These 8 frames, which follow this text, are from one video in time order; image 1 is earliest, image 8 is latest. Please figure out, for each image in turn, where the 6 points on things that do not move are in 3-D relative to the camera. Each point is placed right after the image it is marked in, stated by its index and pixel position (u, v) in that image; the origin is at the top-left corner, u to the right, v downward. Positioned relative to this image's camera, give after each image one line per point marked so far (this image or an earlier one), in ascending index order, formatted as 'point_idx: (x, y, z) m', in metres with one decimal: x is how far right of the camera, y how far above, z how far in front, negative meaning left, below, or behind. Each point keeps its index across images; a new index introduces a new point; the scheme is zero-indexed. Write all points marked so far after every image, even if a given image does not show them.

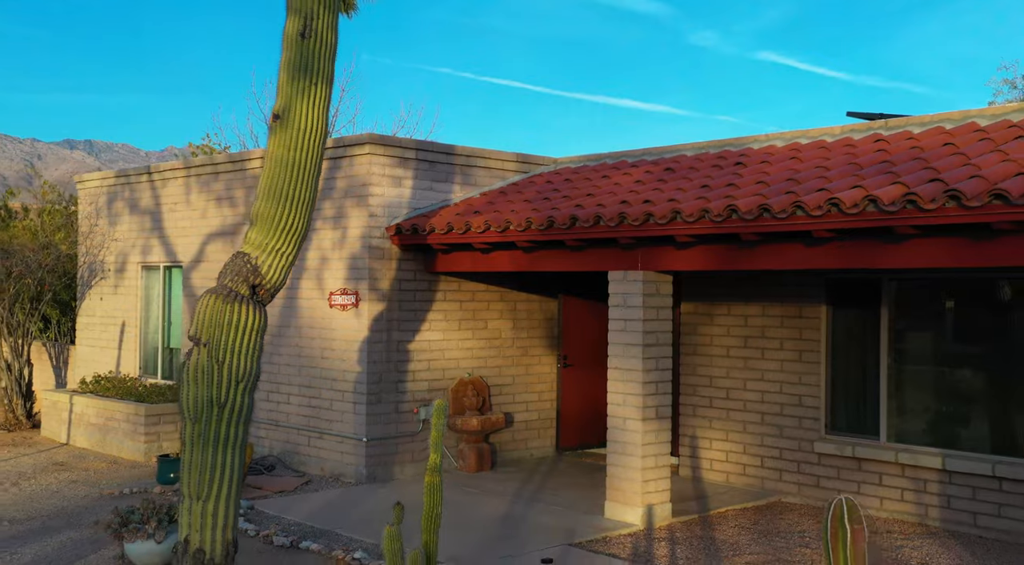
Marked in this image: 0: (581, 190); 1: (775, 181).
0: (+0.7, +1.0, +9.1) m
1: (+2.2, +0.8, +7.3) m
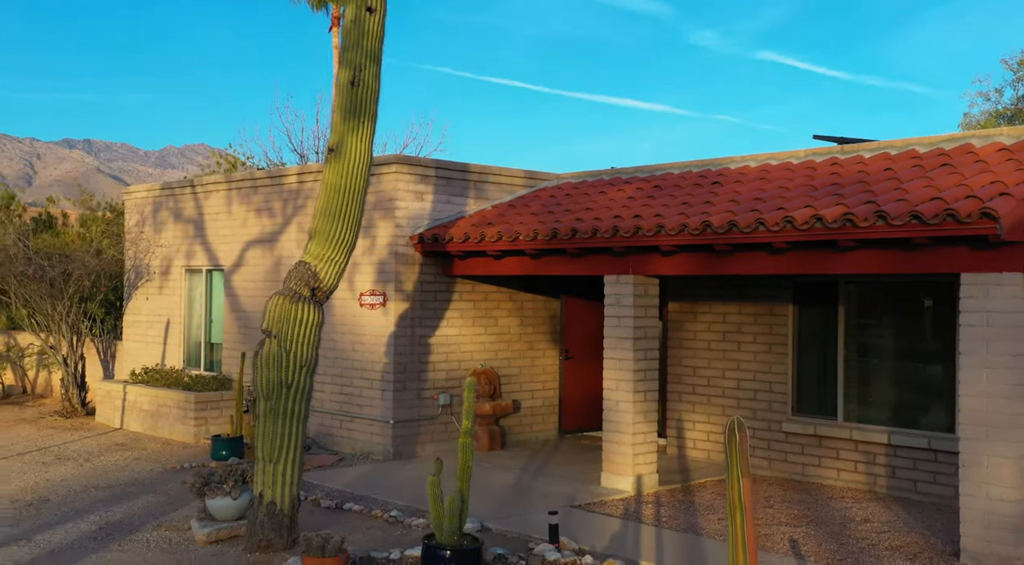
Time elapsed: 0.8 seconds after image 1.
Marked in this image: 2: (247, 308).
0: (+0.8, +0.9, +10.4) m
1: (+2.3, +0.8, +8.7) m
2: (-3.8, -0.4, +12.7) m
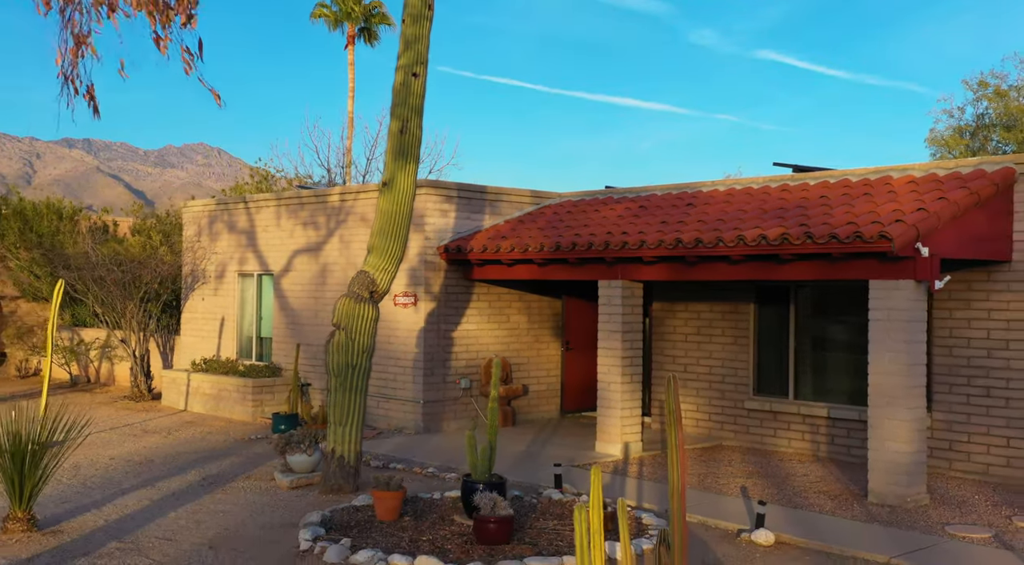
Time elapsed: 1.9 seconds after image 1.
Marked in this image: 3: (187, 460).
0: (+1.0, +0.9, +12.6) m
1: (+2.4, +0.8, +10.8) m
2: (-3.7, -0.4, +14.8) m
3: (-4.1, -2.2, +11.0) m
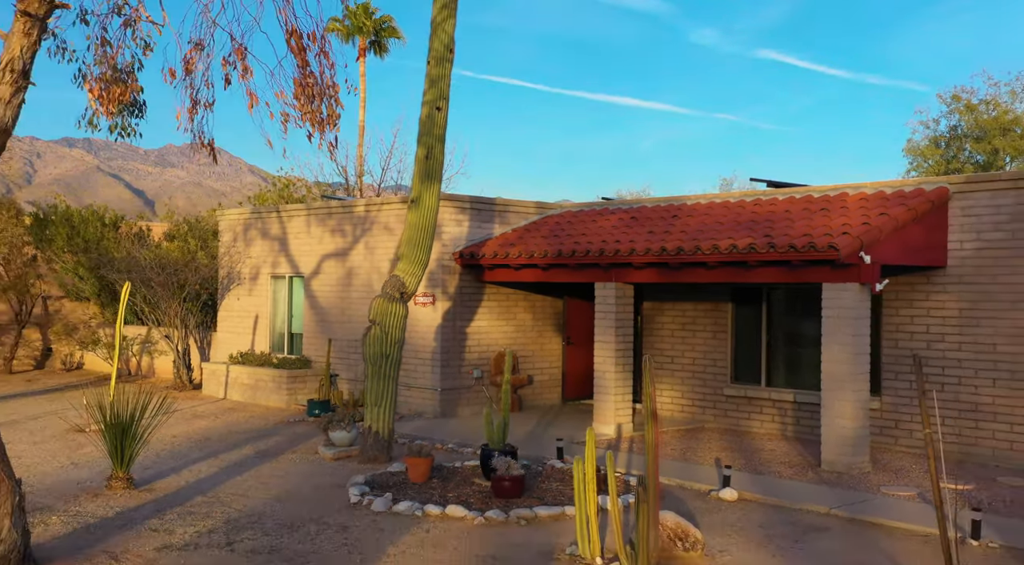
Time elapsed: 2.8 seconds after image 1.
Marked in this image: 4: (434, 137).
0: (+1.1, +0.8, +14.3) m
1: (+2.5, +0.7, +12.6) m
2: (-3.5, -0.4, +16.5) m
3: (-4.0, -2.3, +12.8) m
4: (-1.0, +1.9, +11.5) m
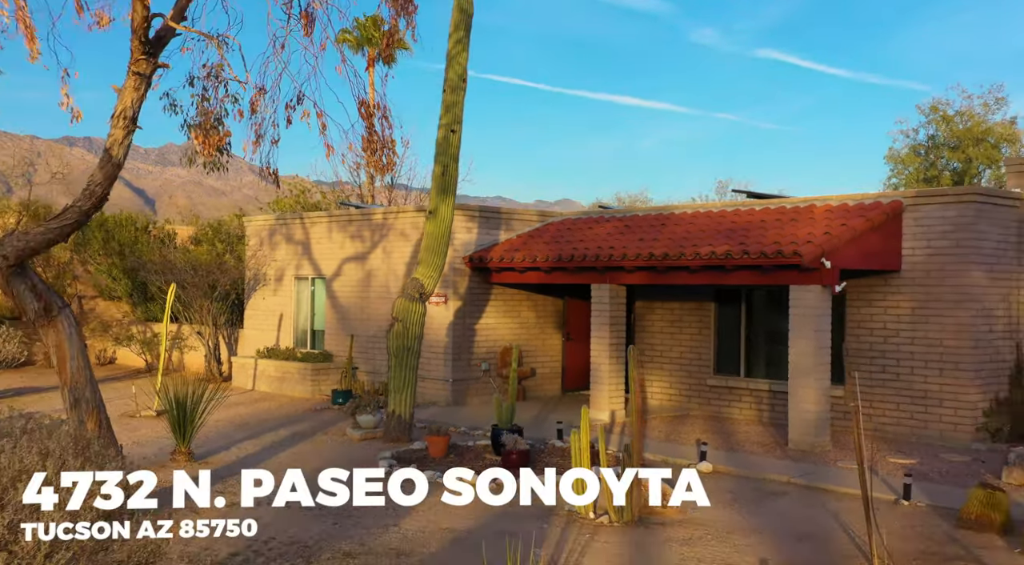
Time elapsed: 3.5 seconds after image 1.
0: (+1.2, +0.8, +15.9) m
1: (+2.6, +0.7, +14.1) m
2: (-3.5, -0.4, +18.1) m
3: (-3.9, -2.3, +14.3) m
4: (-0.9, +1.9, +13.0) m
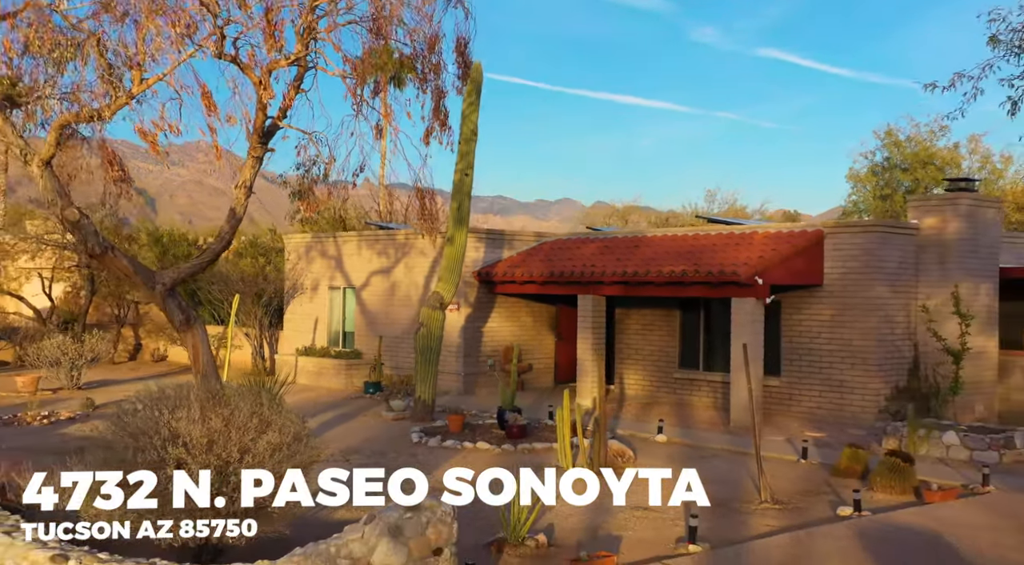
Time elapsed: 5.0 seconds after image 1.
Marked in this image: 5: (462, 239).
0: (+1.2, +0.6, +19.3) m
1: (+2.7, +0.5, +17.5) m
2: (-3.4, -0.7, +21.5) m
3: (-3.8, -2.5, +17.7) m
4: (-0.9, +1.6, +16.4) m
5: (-0.9, +0.8, +16.4) m
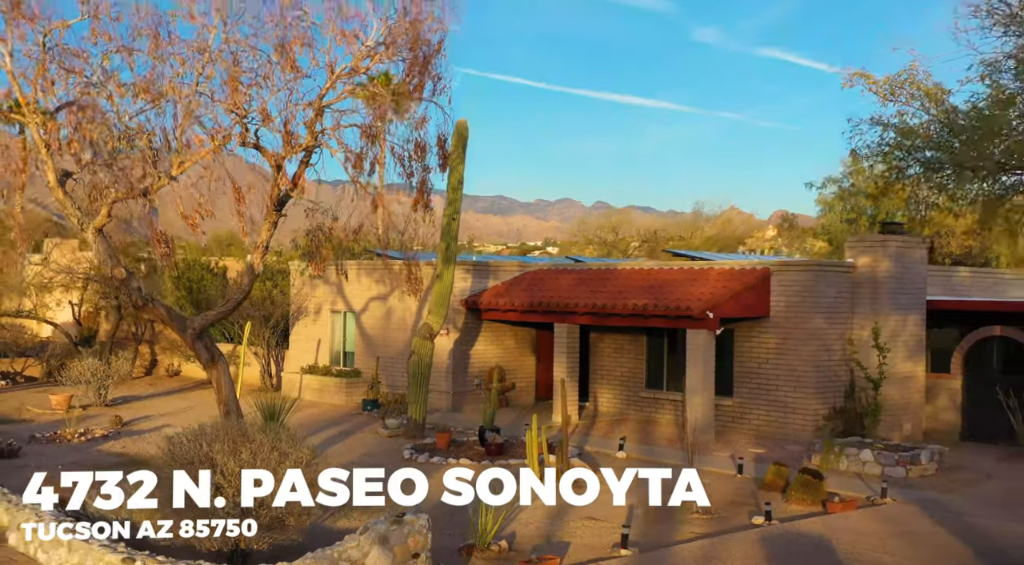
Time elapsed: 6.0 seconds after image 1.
0: (+0.8, -0.1, +21.4) m
1: (+2.3, -0.2, +19.6) m
2: (-3.8, -1.4, +23.6) m
3: (-4.2, -3.2, +19.8) m
4: (-1.3, +1.0, +18.5) m
5: (-1.3, +0.1, +18.5) m
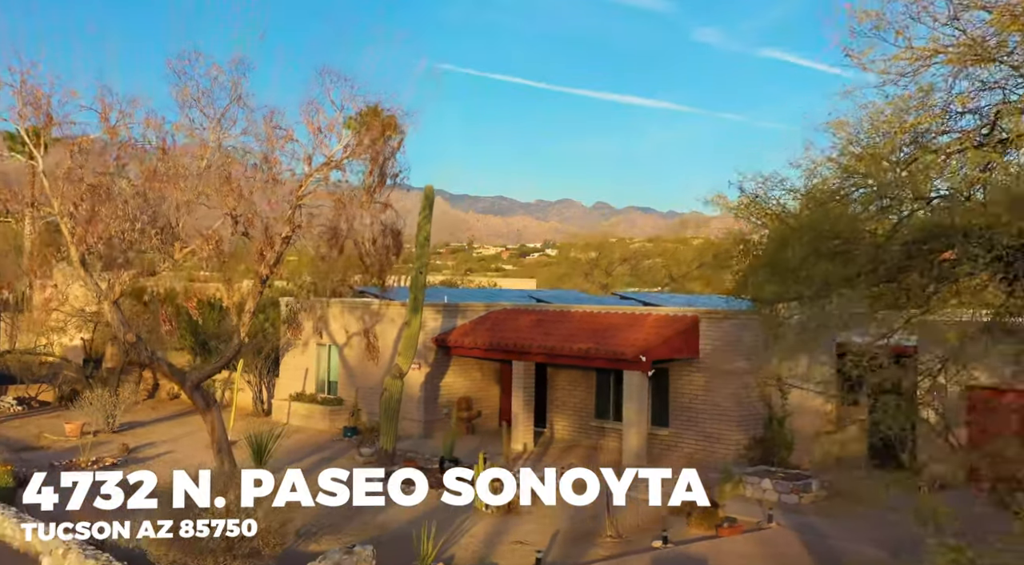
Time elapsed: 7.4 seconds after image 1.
0: (-0.2, -1.2, +23.9) m
1: (+1.3, -1.3, +22.2) m
2: (-4.8, -2.4, +26.2) m
3: (-5.2, -4.3, +22.4) m
4: (-2.2, -0.1, +21.1) m
5: (-2.3, -1.0, +21.0) m
